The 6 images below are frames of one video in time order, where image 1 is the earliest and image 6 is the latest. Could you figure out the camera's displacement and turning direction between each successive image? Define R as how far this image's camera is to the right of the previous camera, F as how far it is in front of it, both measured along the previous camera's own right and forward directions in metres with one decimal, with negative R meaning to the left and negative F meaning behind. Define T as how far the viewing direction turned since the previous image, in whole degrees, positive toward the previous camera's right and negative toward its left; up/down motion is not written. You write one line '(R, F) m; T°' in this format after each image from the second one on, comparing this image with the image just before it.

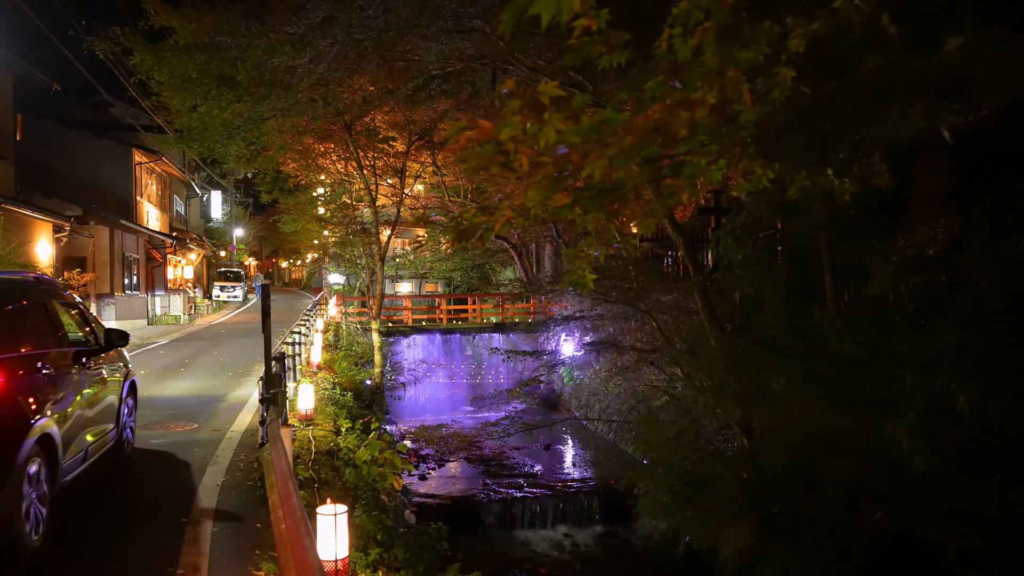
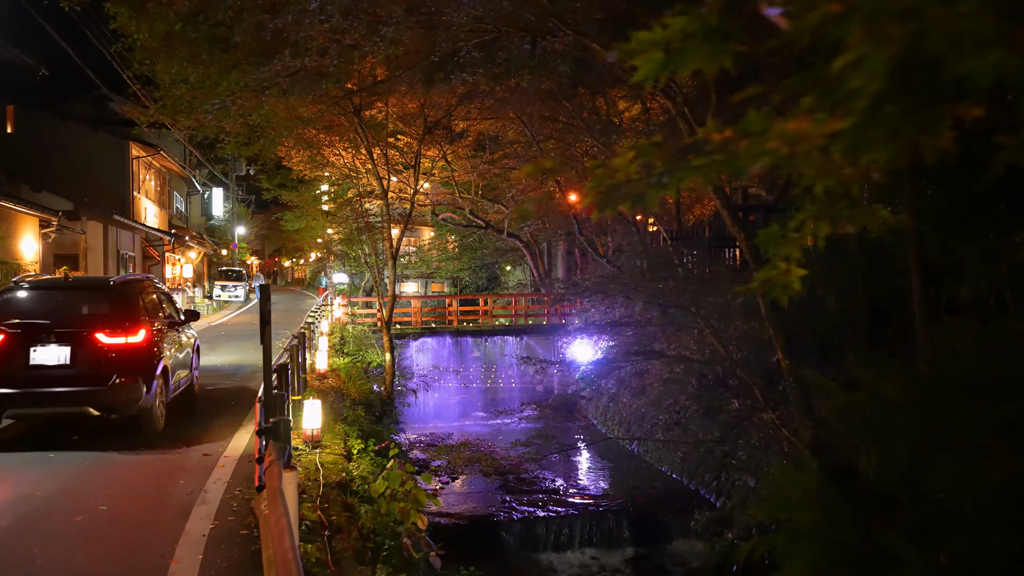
(-0.3, +1.0) m; 0°
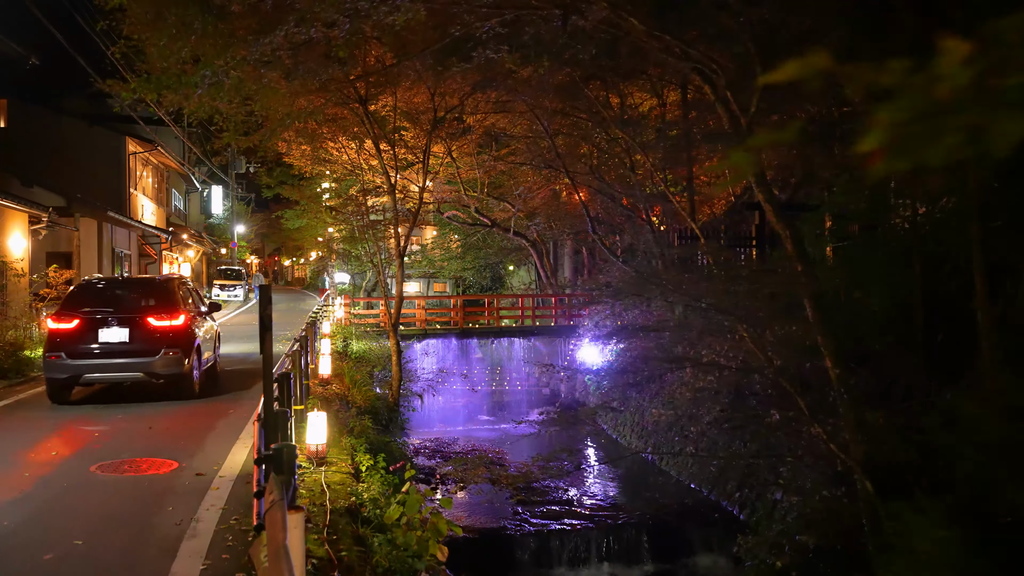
(-0.2, +0.6) m; 0°
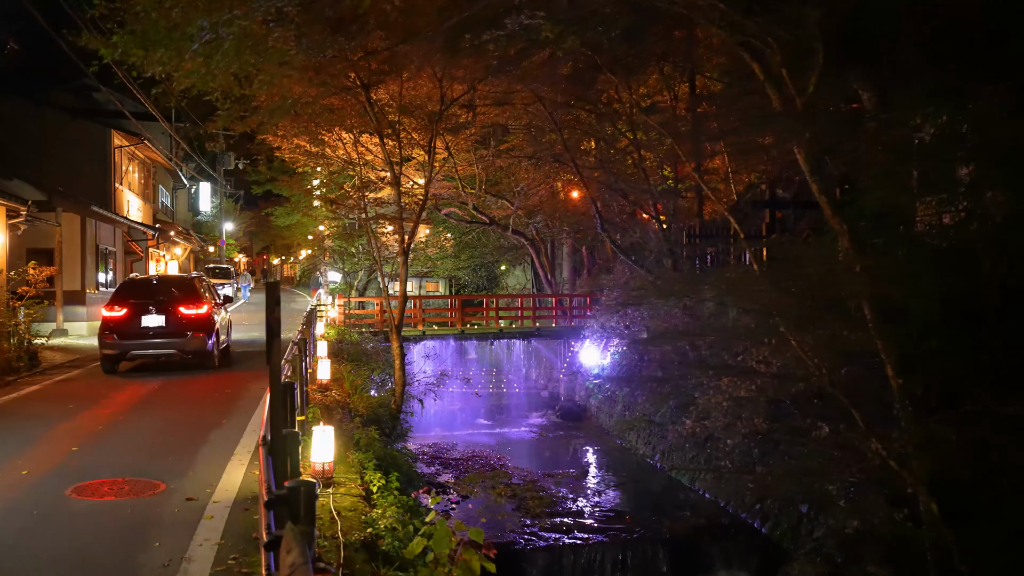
(-0.3, +0.6) m; +1°
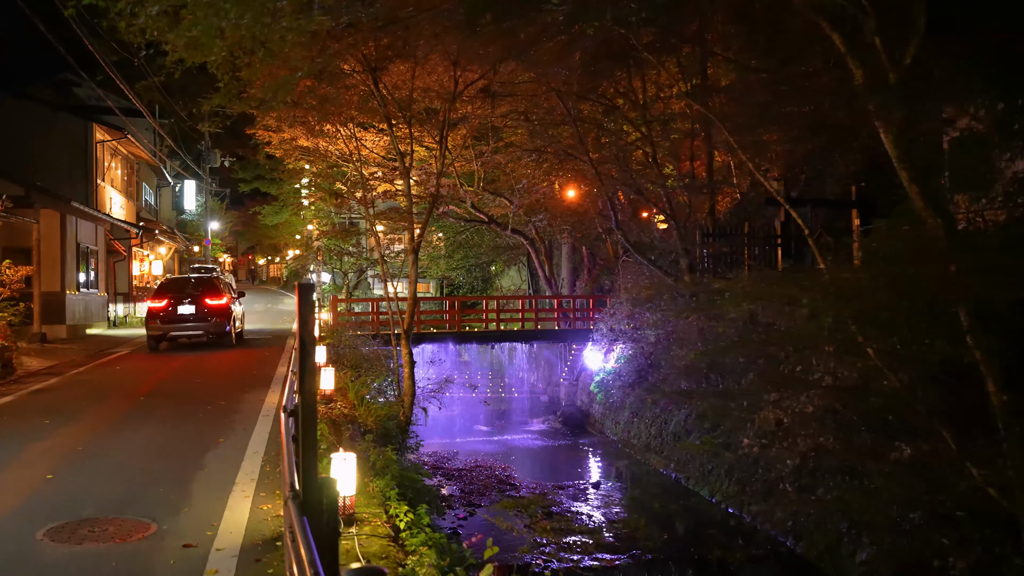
(-0.4, +0.7) m; +1°
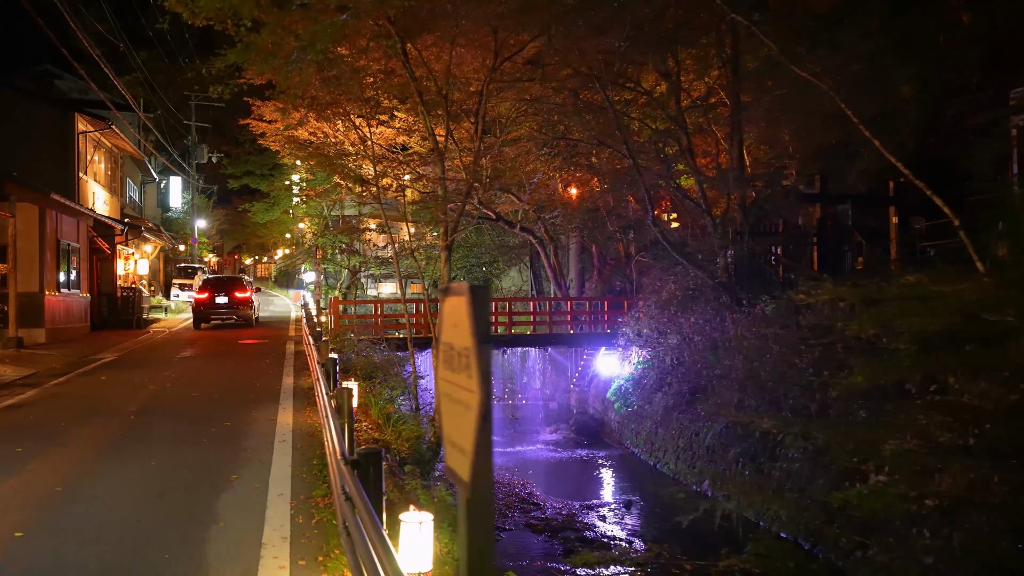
(-0.7, +1.1) m; +1°
